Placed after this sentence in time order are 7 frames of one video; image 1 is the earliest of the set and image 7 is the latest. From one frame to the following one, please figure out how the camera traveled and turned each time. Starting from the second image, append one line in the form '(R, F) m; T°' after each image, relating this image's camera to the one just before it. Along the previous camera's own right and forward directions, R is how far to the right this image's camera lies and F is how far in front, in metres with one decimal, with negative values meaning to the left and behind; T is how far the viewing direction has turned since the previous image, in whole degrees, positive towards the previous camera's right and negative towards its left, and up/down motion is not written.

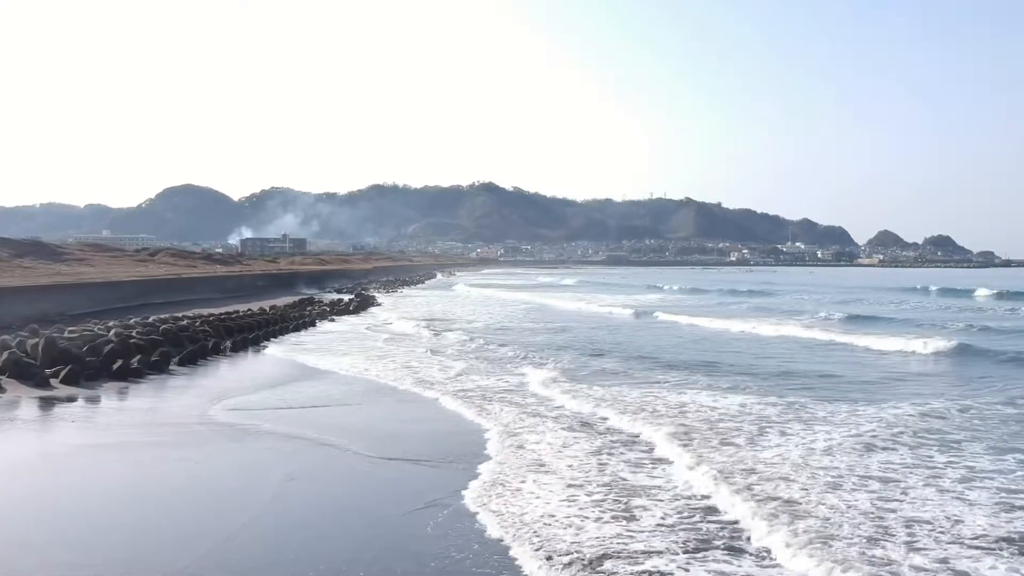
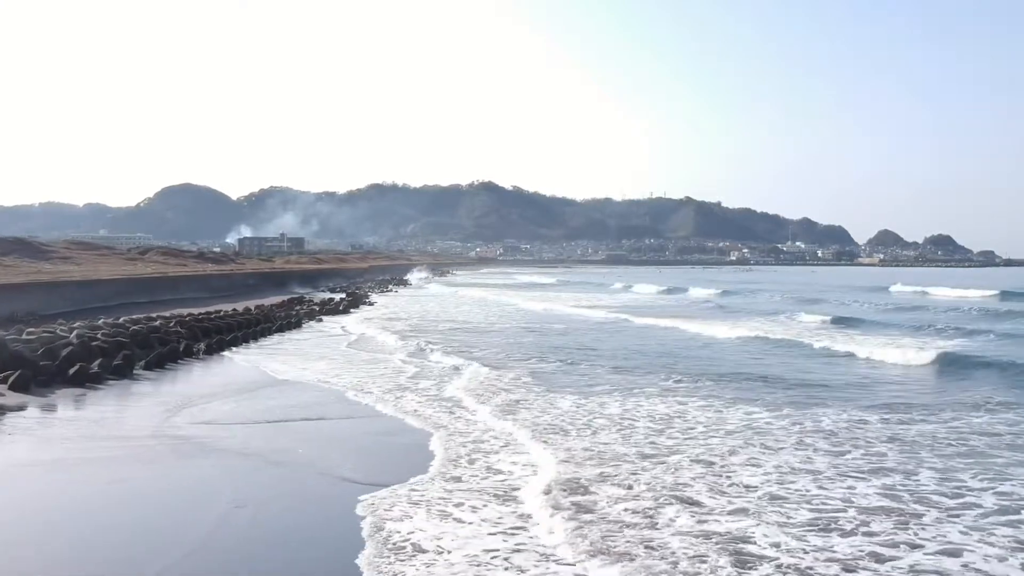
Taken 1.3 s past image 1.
(+0.2, +1.2) m; 0°
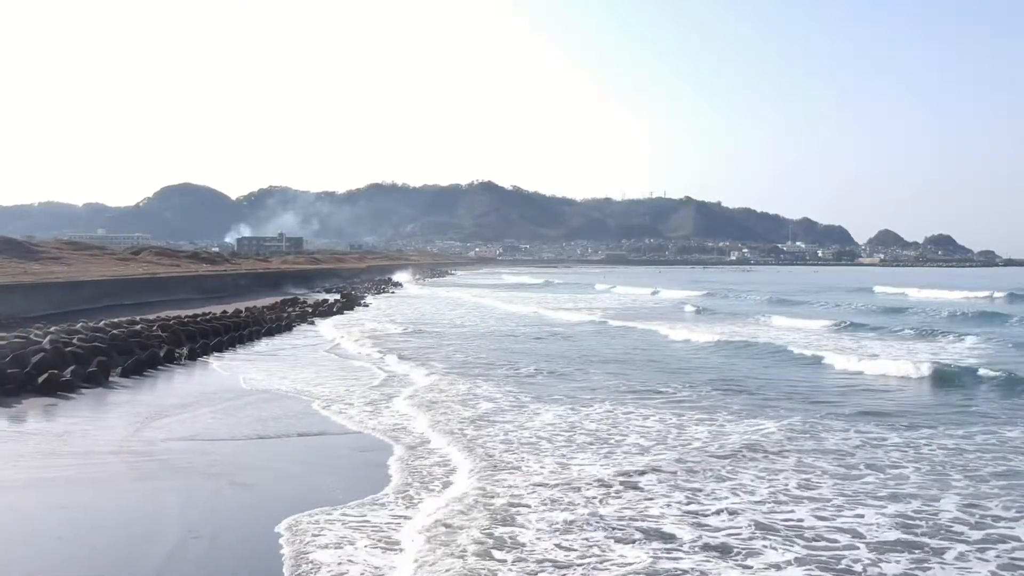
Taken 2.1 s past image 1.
(+0.1, +0.8) m; 0°
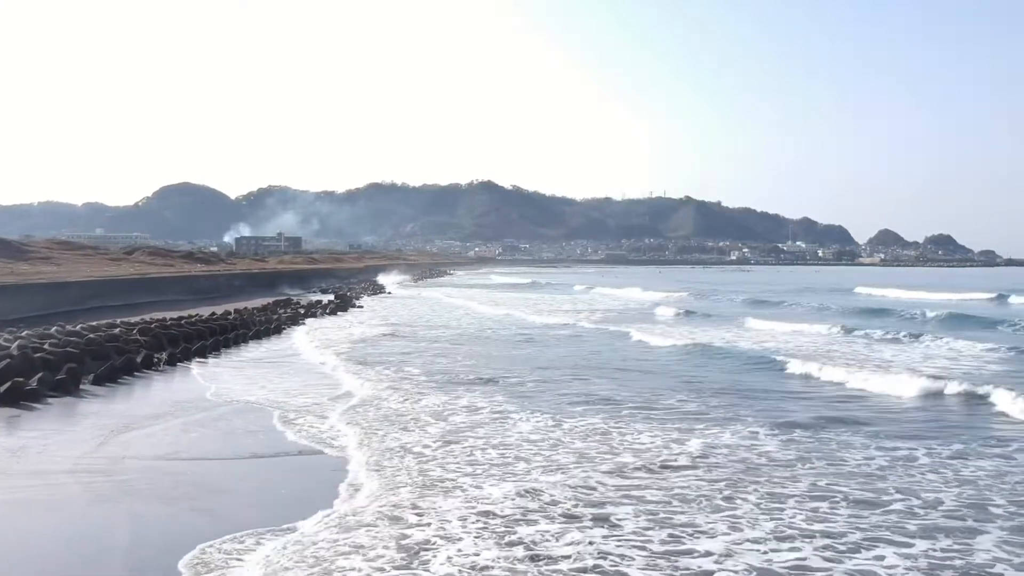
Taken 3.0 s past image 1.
(+0.1, +0.9) m; 0°
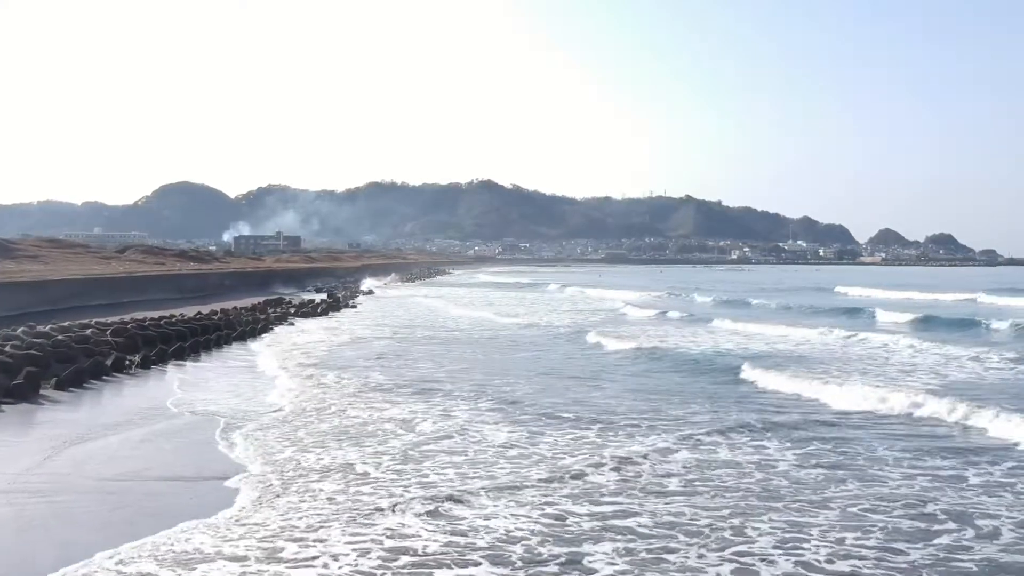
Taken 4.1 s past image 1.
(+0.1, +1.0) m; 0°
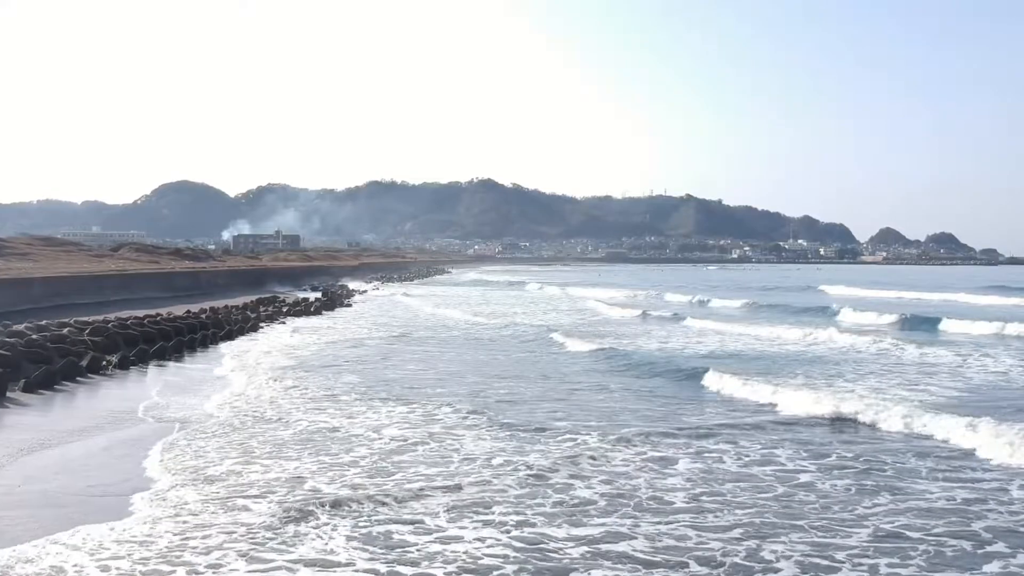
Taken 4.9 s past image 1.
(+0.1, +0.8) m; 0°
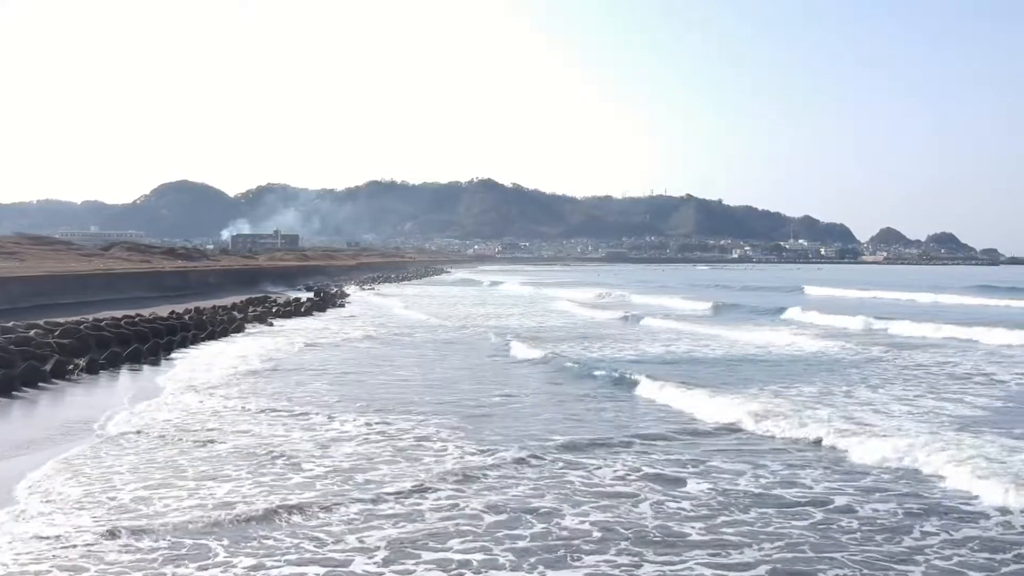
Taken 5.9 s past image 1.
(+0.1, +1.0) m; 0°
